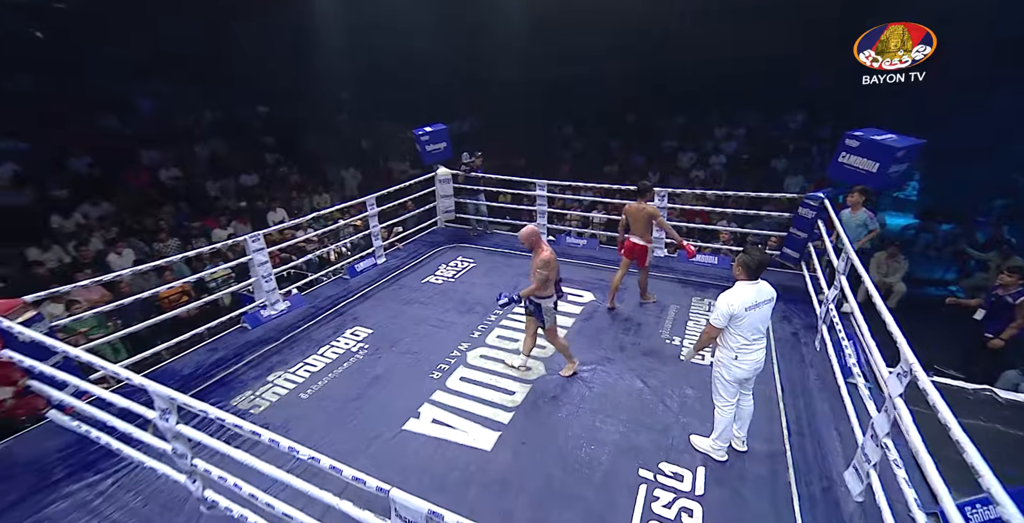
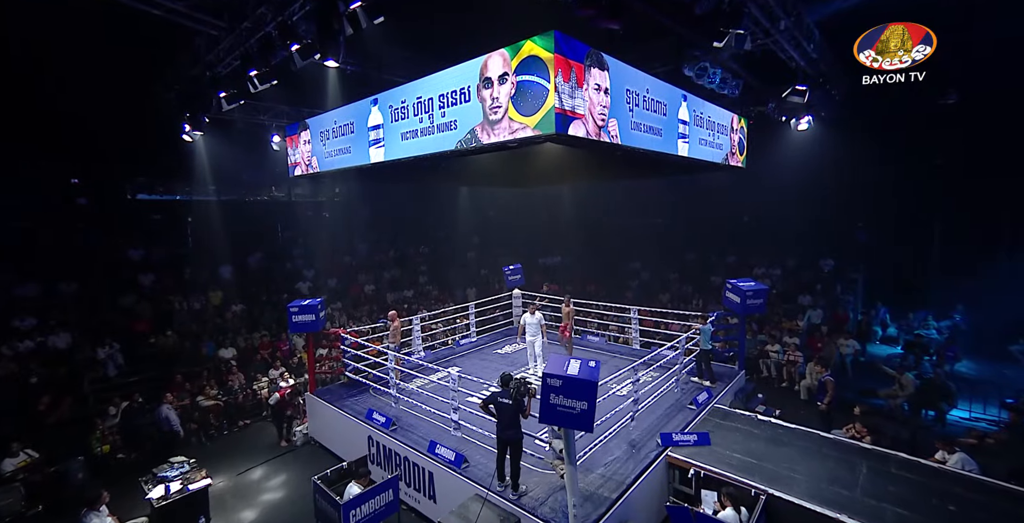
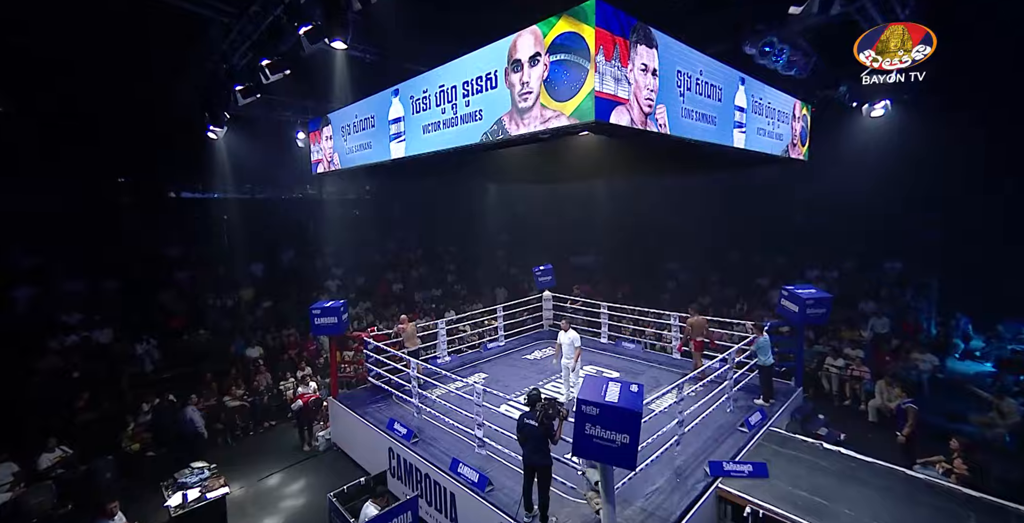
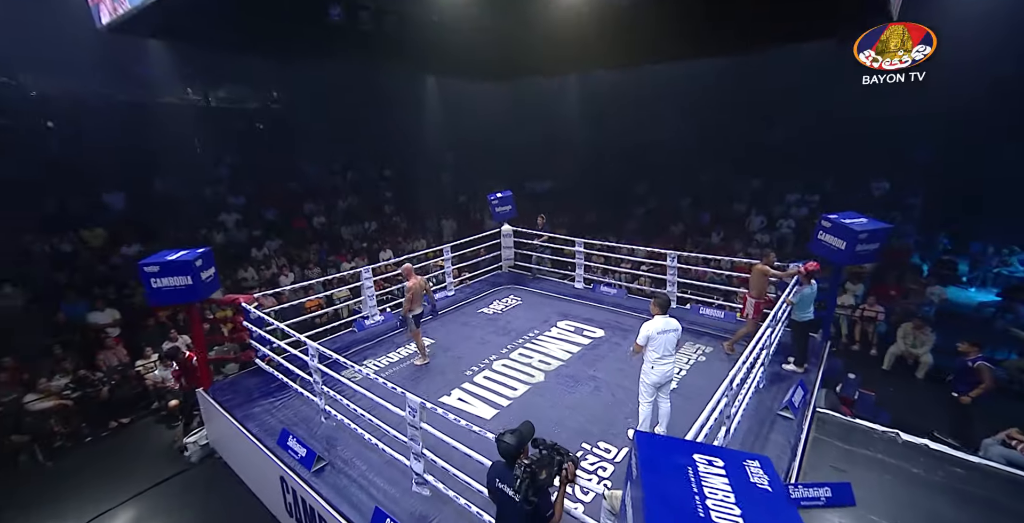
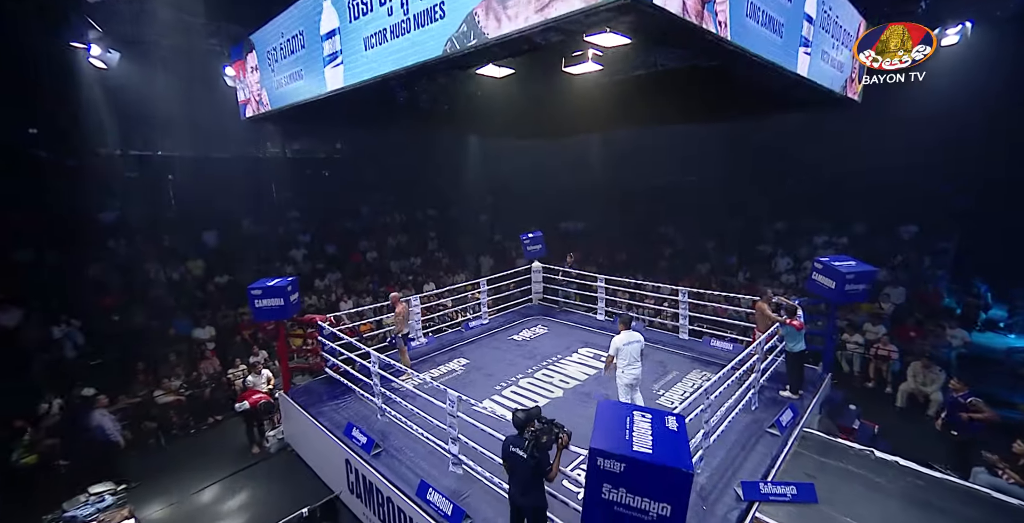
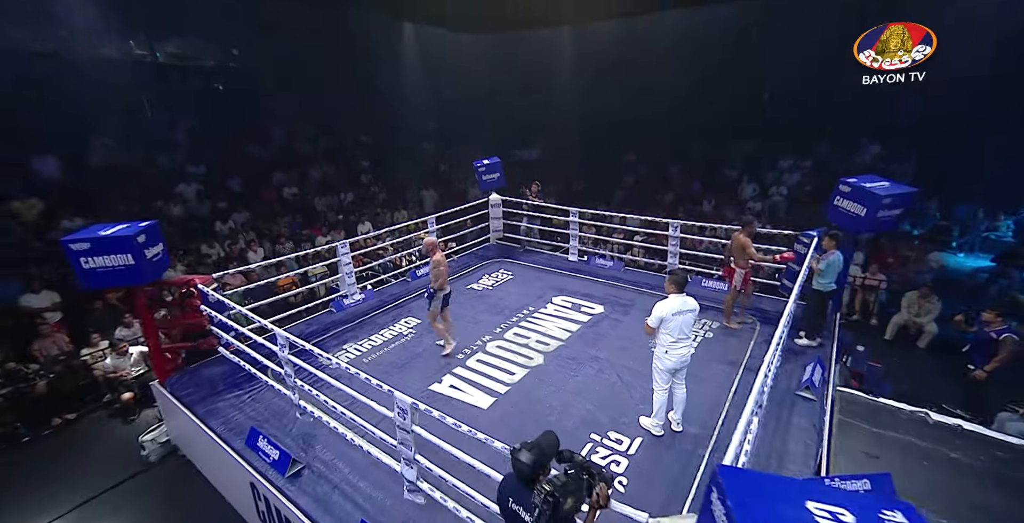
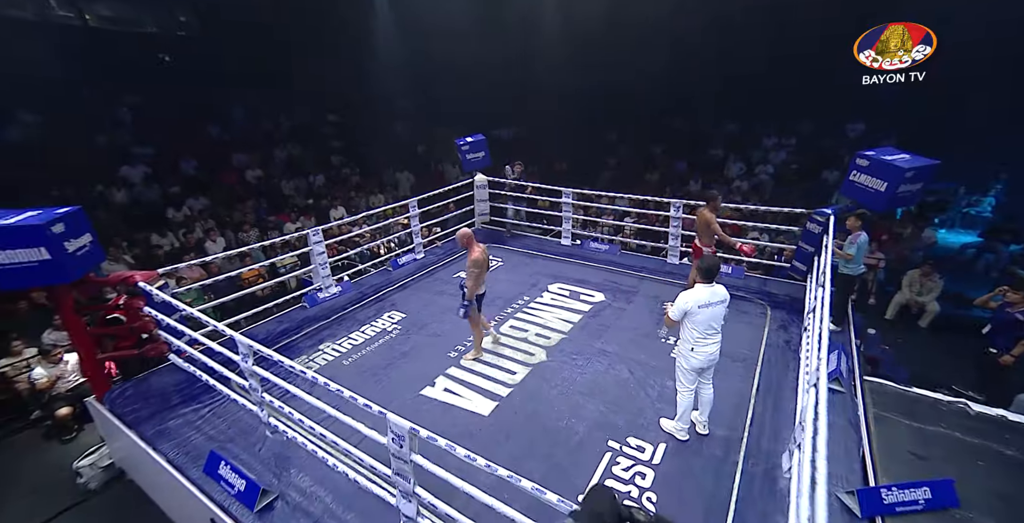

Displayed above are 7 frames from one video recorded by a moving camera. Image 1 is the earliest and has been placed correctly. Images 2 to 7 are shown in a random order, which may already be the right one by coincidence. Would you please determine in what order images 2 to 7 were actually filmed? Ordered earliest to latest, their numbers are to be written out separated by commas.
7, 6, 4, 5, 3, 2
